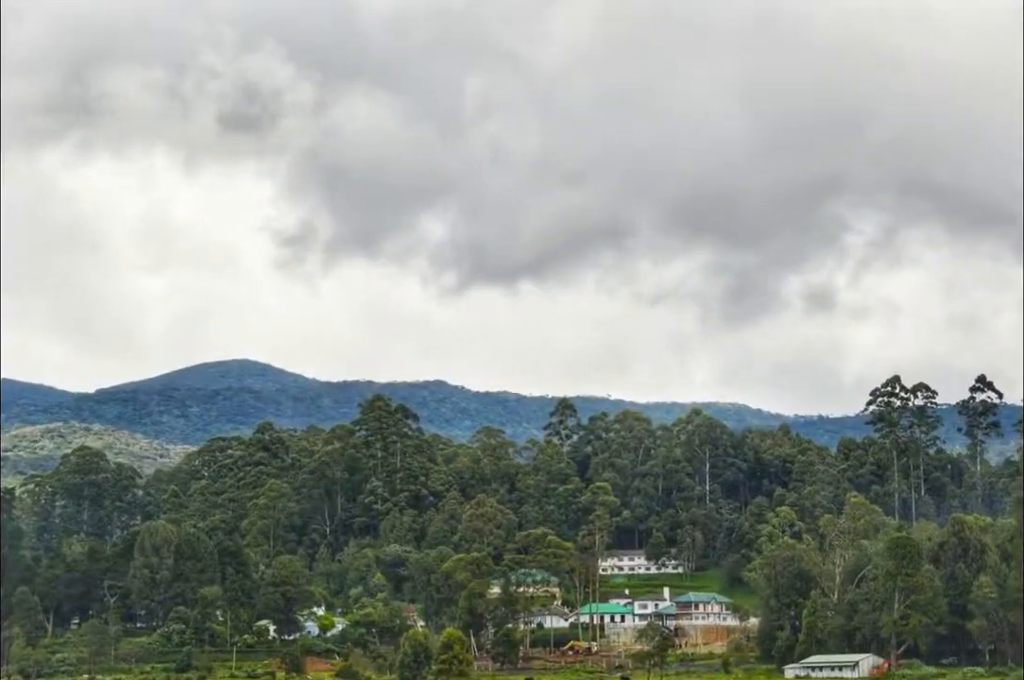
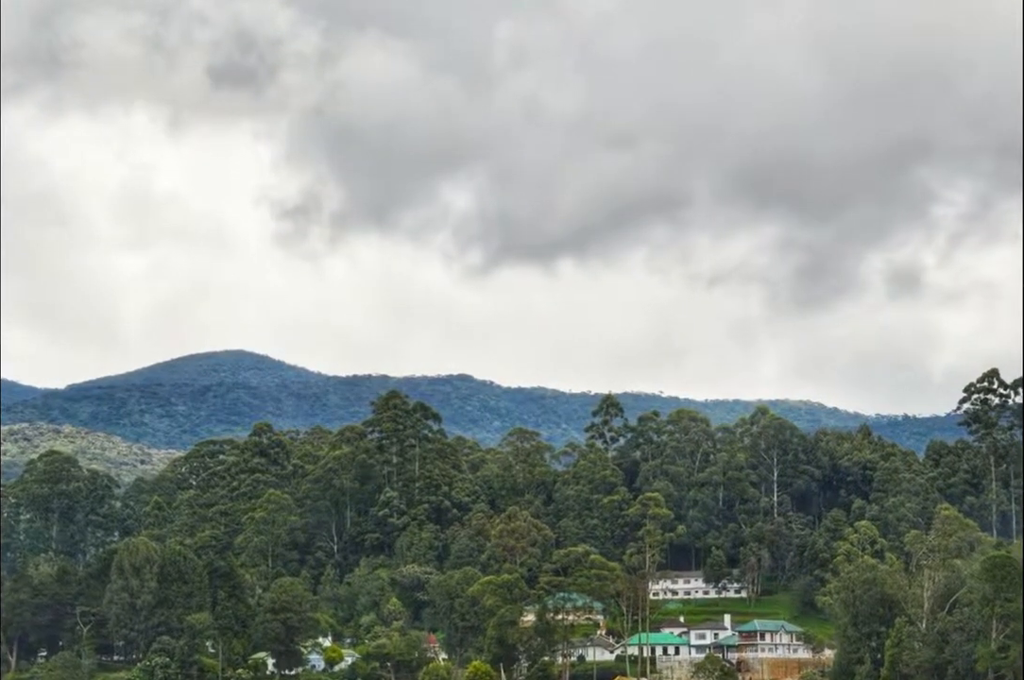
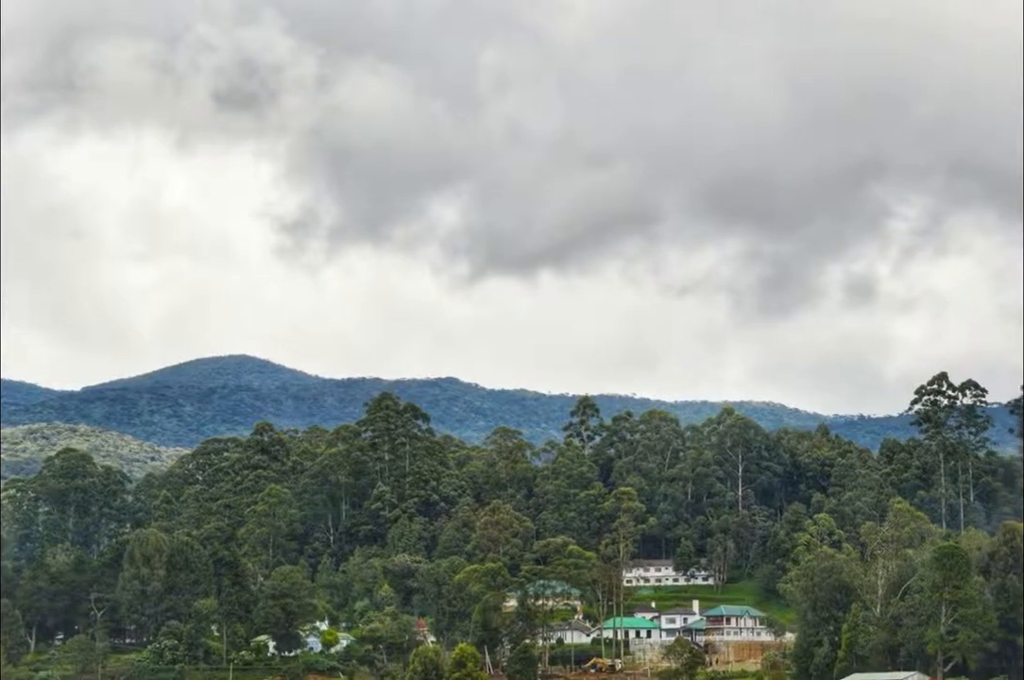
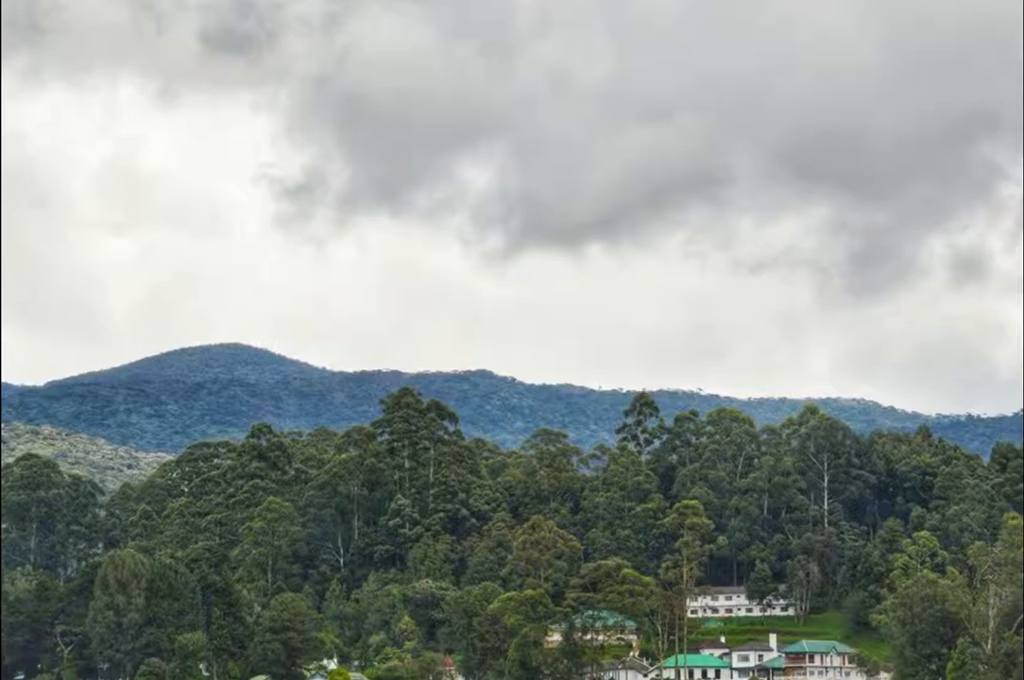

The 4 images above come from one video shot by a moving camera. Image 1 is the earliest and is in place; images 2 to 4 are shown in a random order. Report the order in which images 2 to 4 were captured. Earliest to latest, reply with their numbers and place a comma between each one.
3, 2, 4
